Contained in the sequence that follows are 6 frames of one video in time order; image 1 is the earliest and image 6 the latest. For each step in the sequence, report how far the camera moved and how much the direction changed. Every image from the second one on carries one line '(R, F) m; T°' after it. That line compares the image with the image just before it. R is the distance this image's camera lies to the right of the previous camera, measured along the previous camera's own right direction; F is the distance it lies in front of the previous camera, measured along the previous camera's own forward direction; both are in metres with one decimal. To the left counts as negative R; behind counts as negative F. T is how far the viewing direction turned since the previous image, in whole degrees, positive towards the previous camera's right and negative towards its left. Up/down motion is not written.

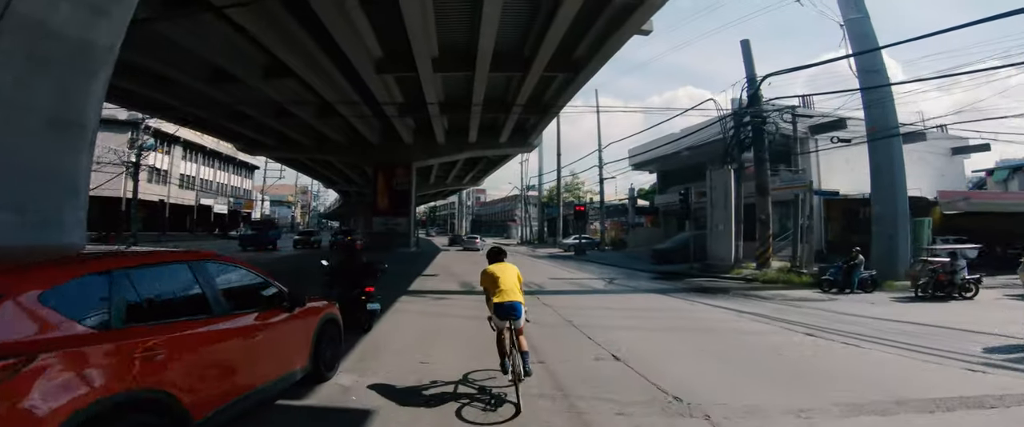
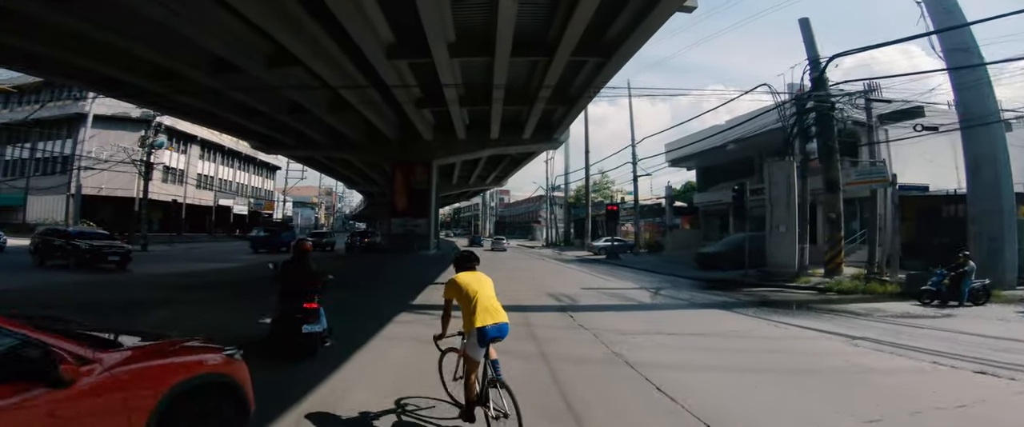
(-0.1, +2.1) m; -3°
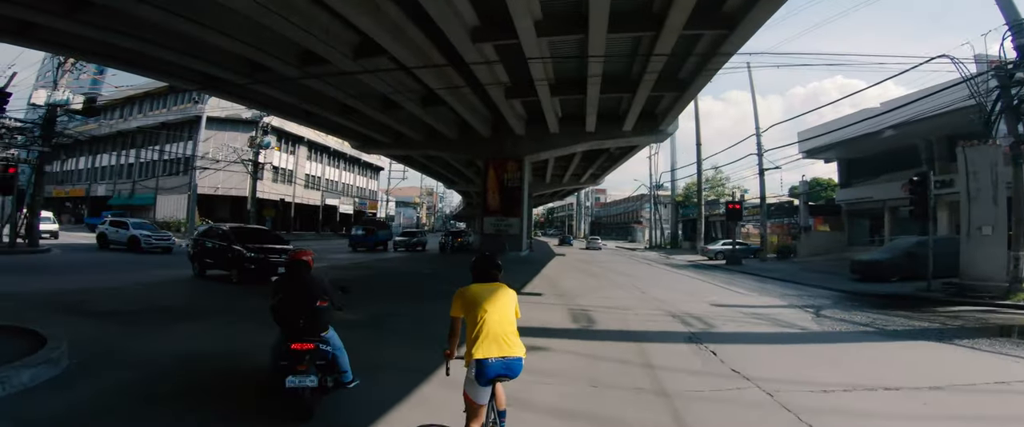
(-0.2, +2.1) m; -11°
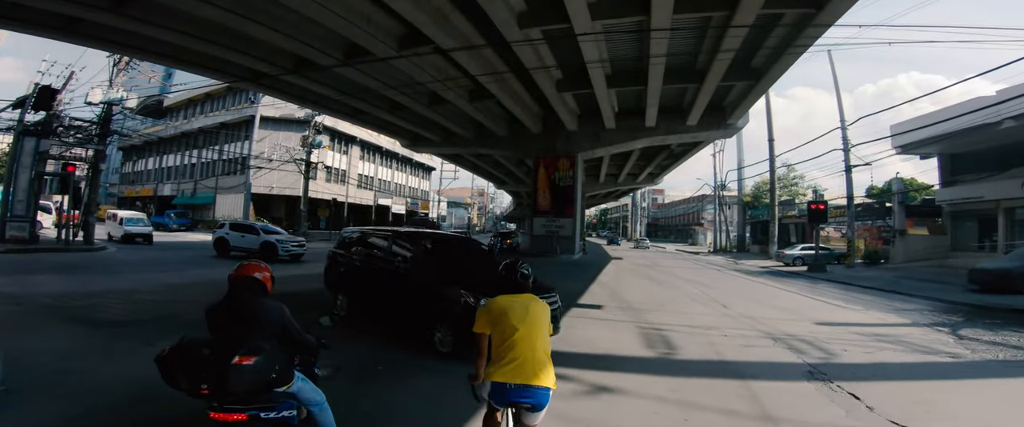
(-0.1, +1.2) m; -6°
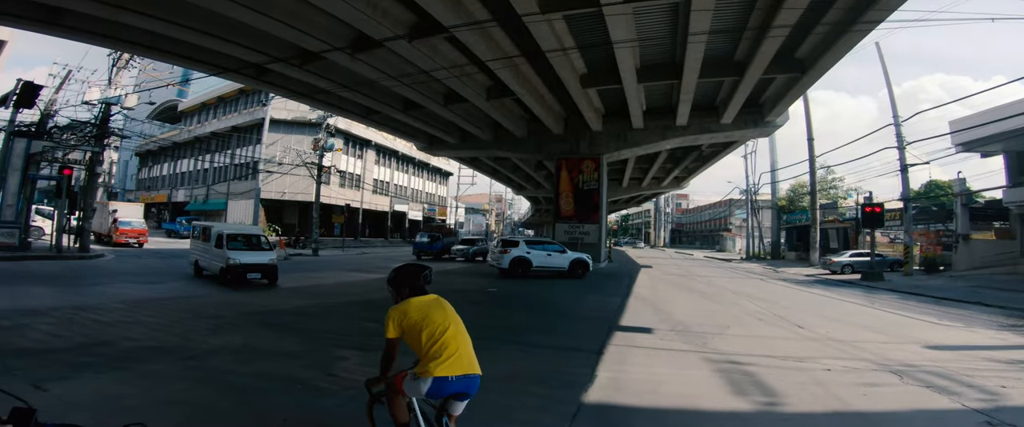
(-0.1, +1.4) m; -2°
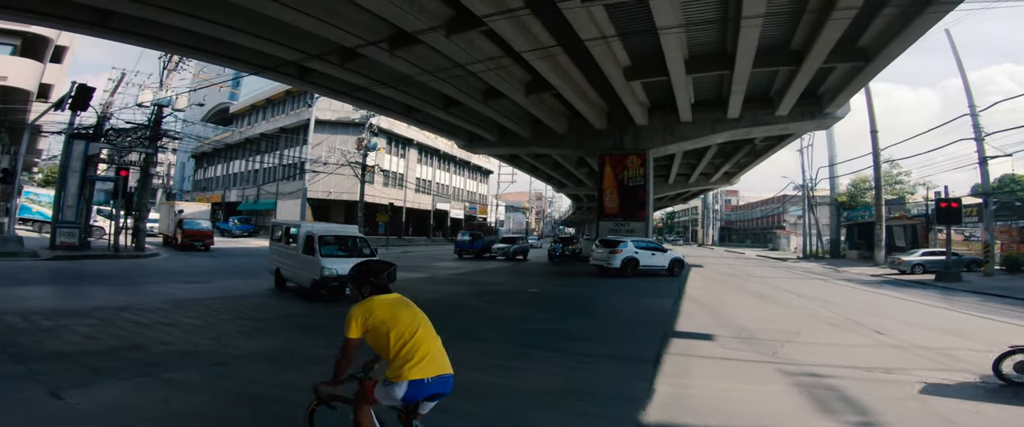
(0.0, +0.4) m; -5°
